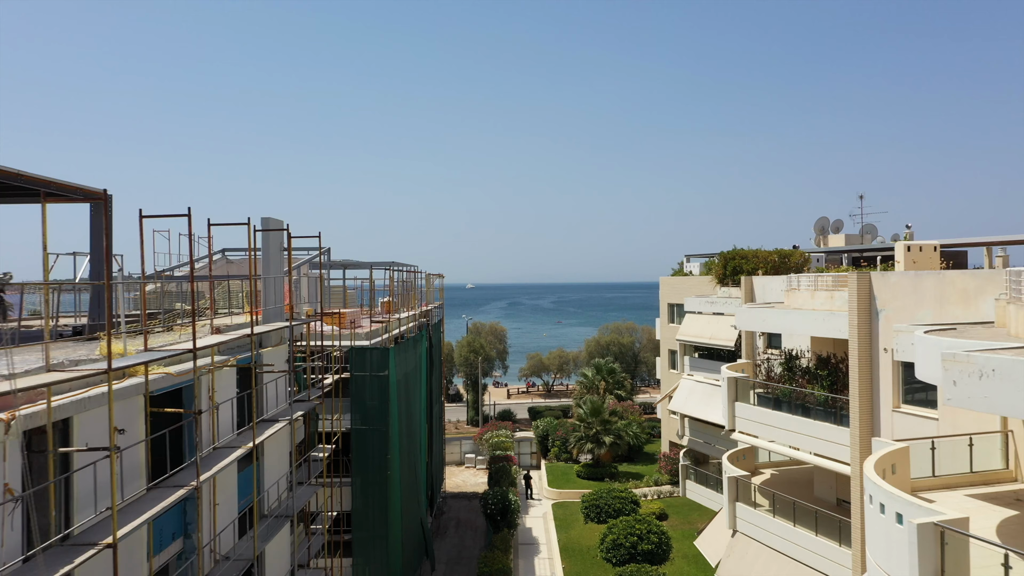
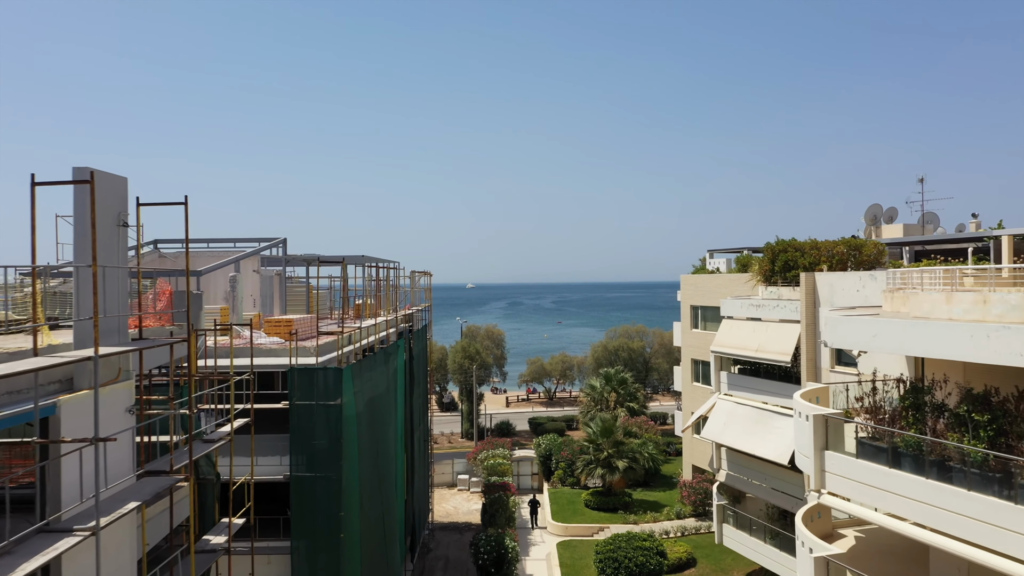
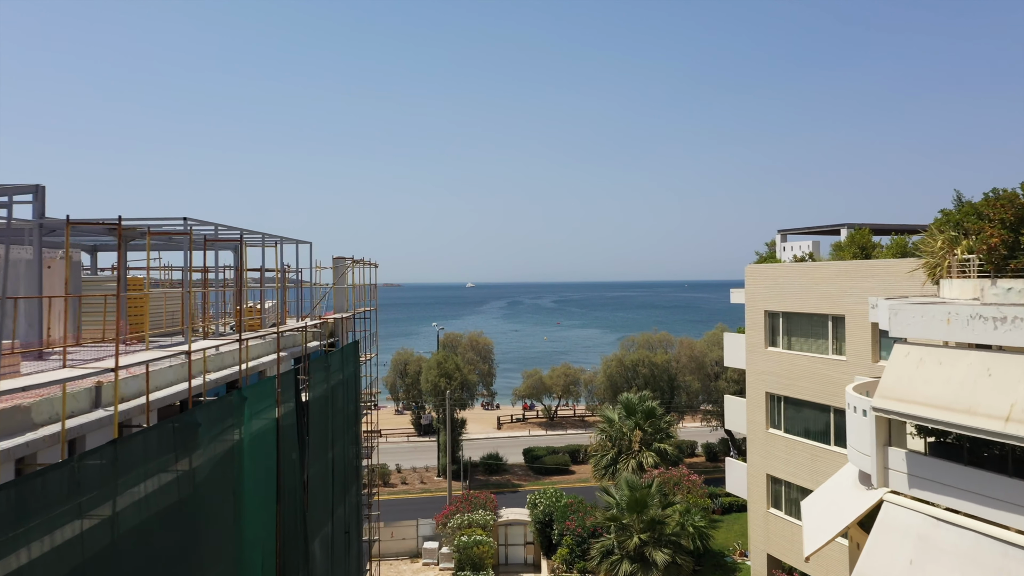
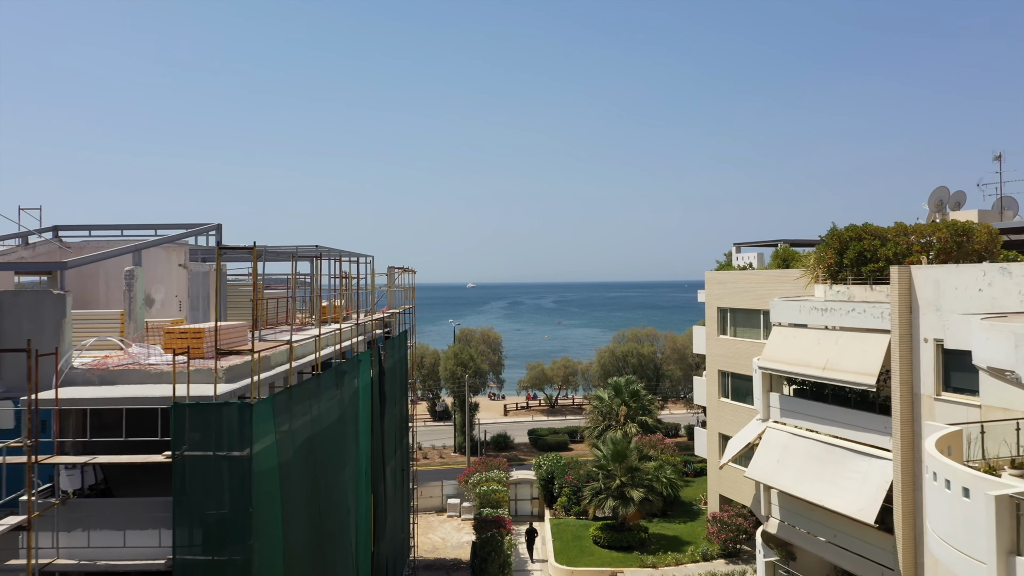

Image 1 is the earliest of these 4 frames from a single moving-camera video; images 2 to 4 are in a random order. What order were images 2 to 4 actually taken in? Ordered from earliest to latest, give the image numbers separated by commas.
2, 4, 3
